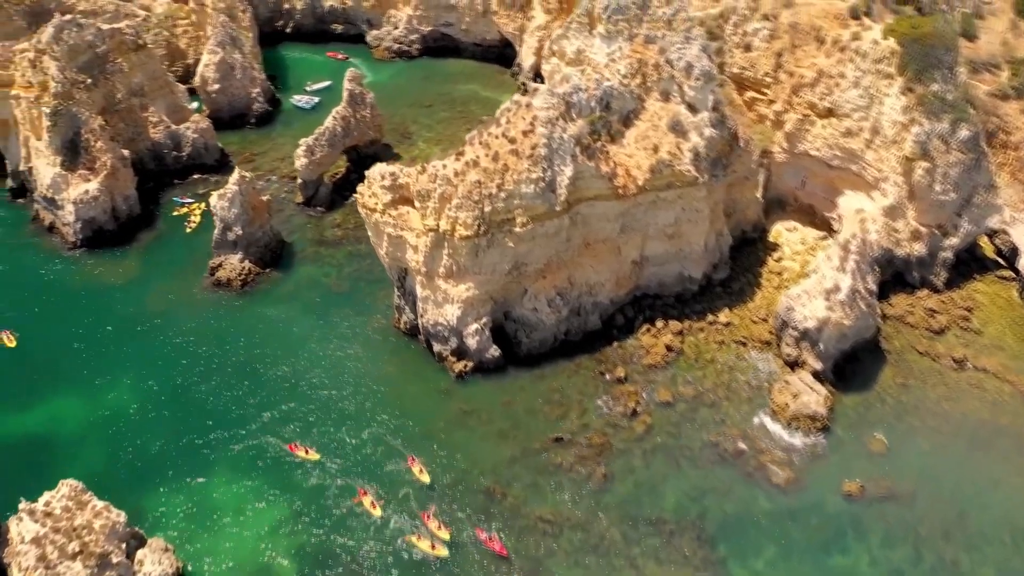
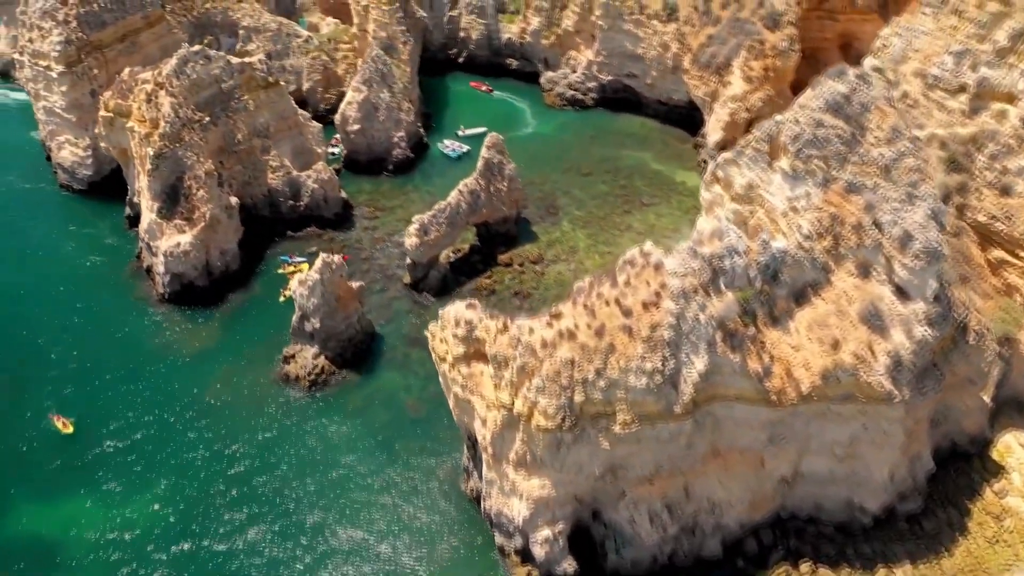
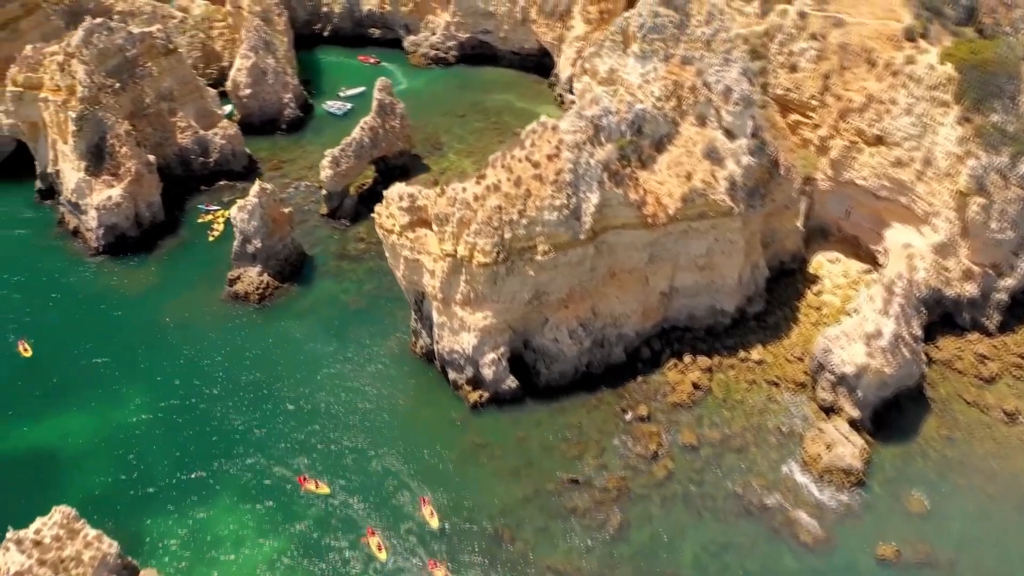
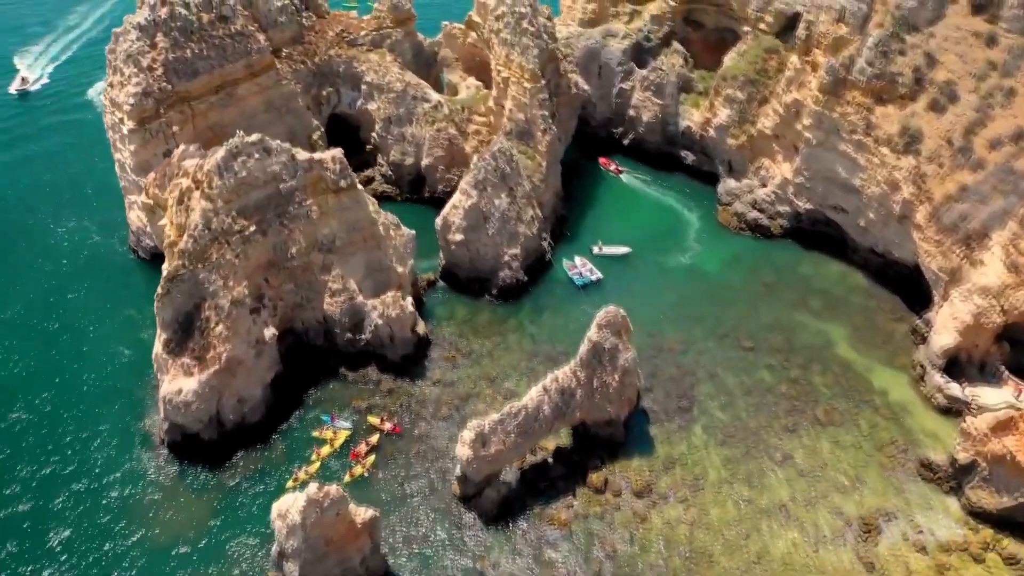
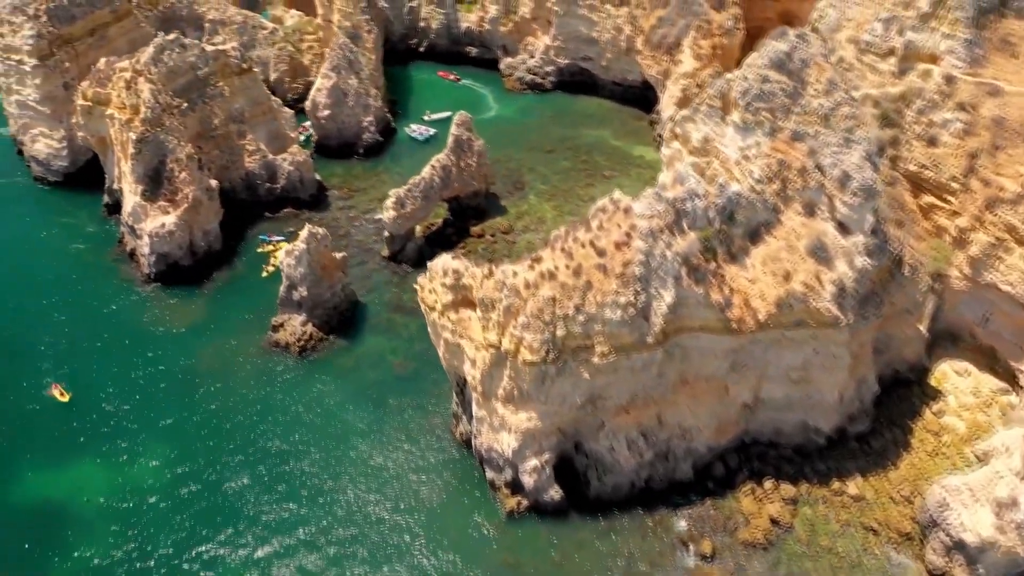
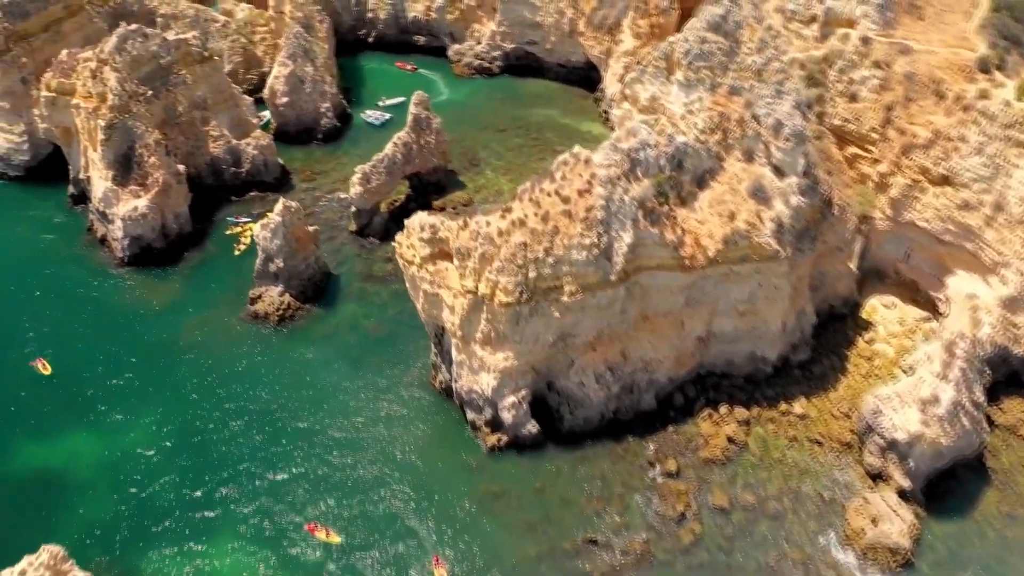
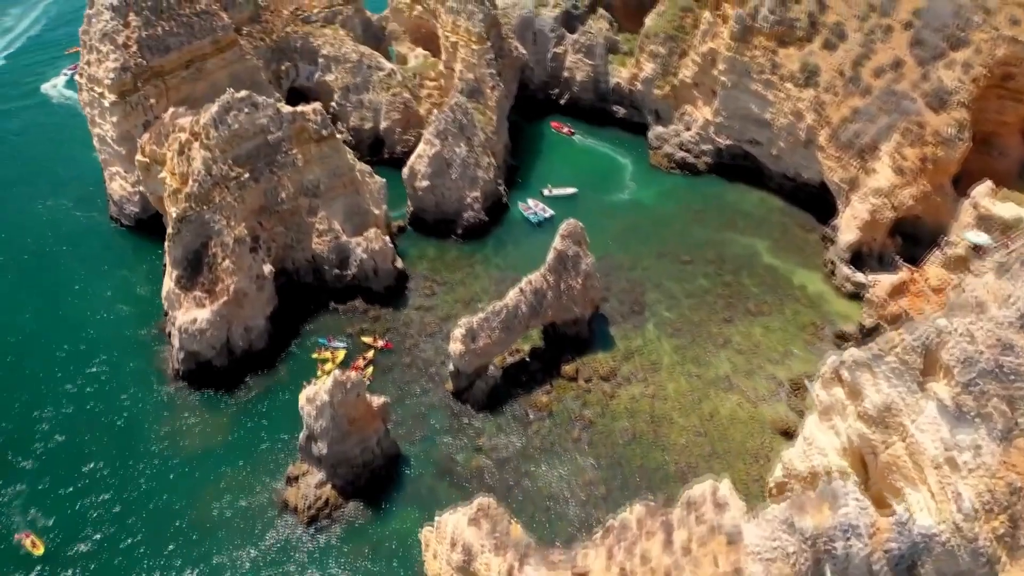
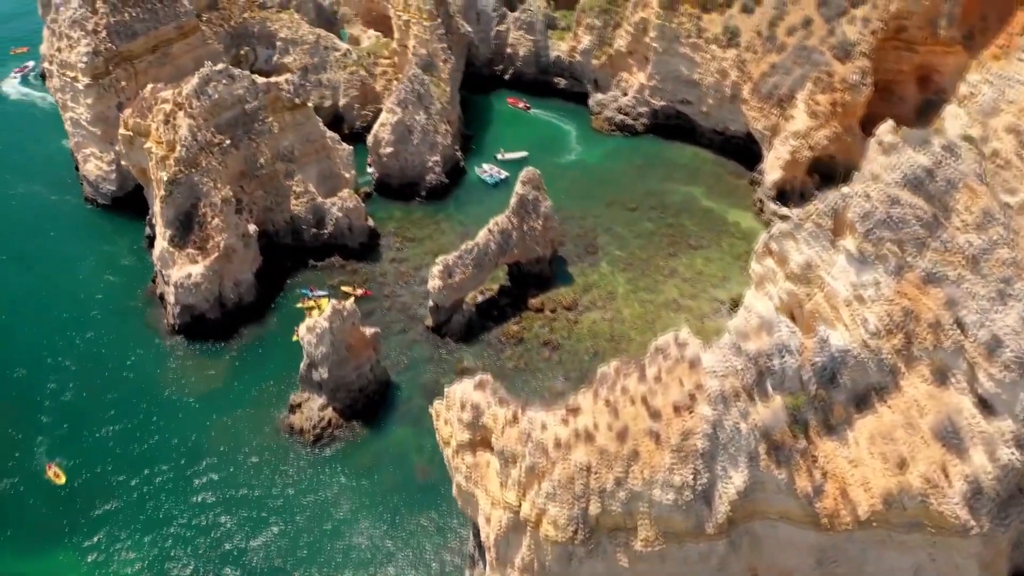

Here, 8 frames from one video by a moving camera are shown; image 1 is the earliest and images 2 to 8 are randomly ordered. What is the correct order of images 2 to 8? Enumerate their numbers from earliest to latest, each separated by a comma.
3, 6, 5, 2, 8, 7, 4
